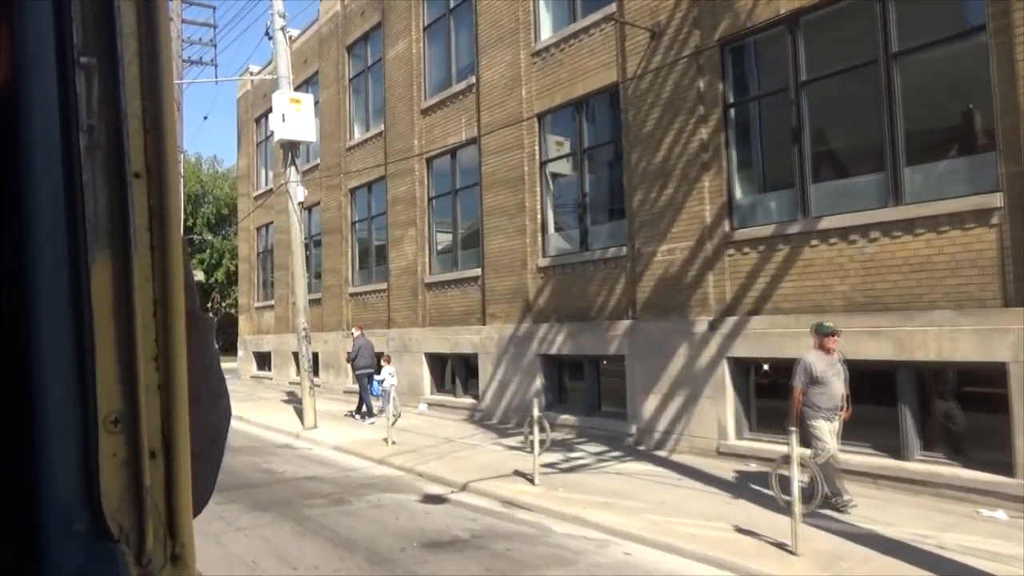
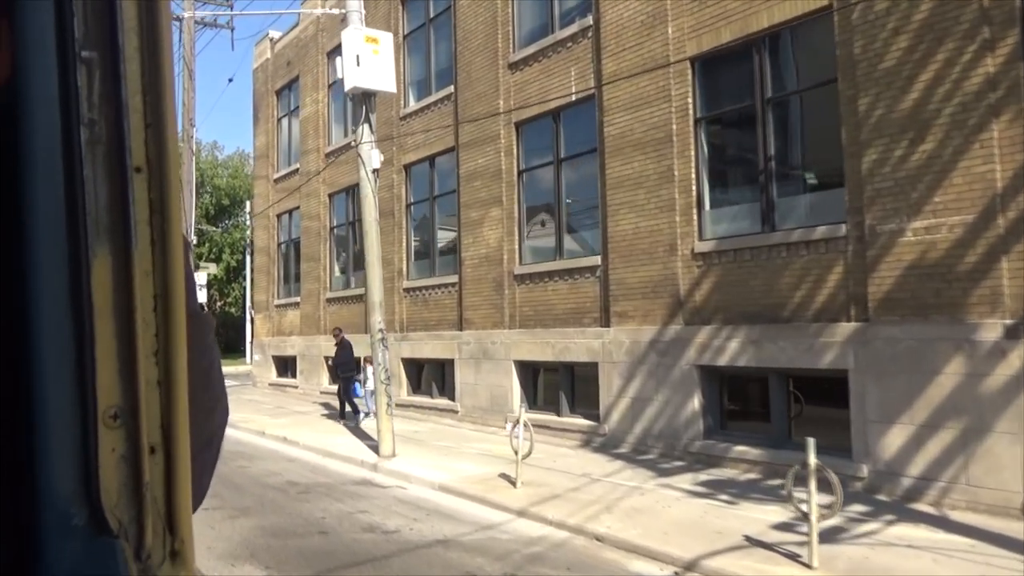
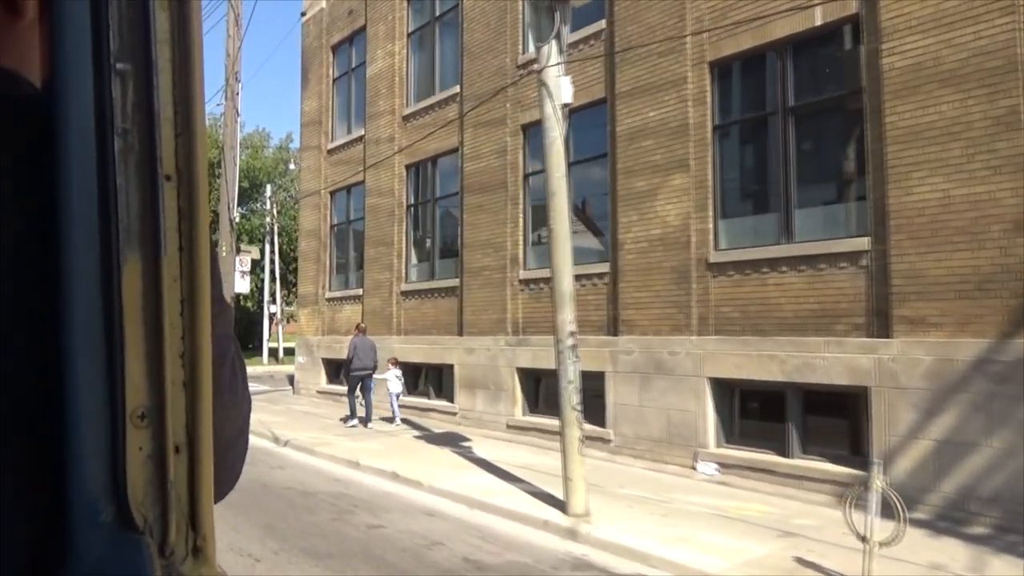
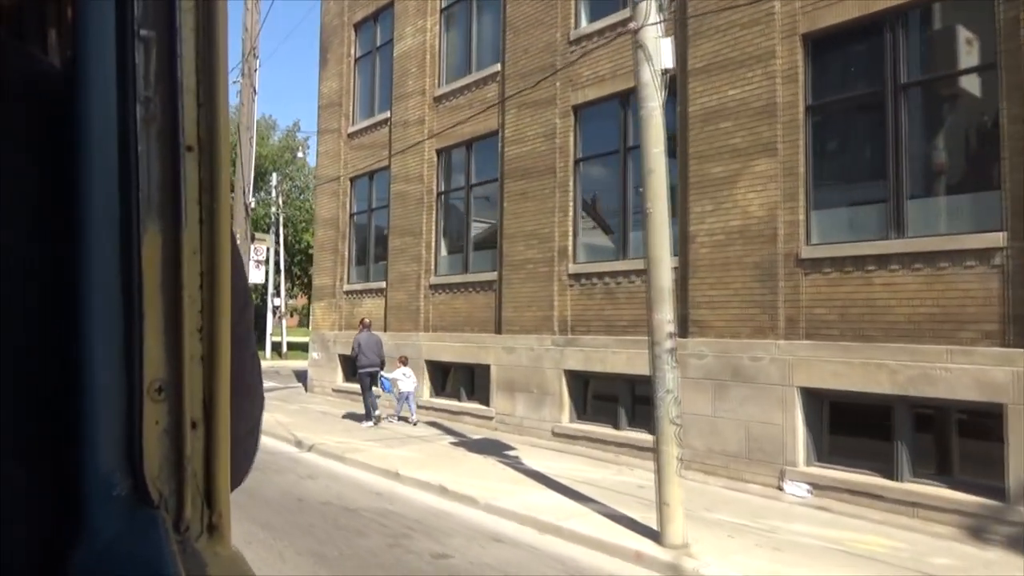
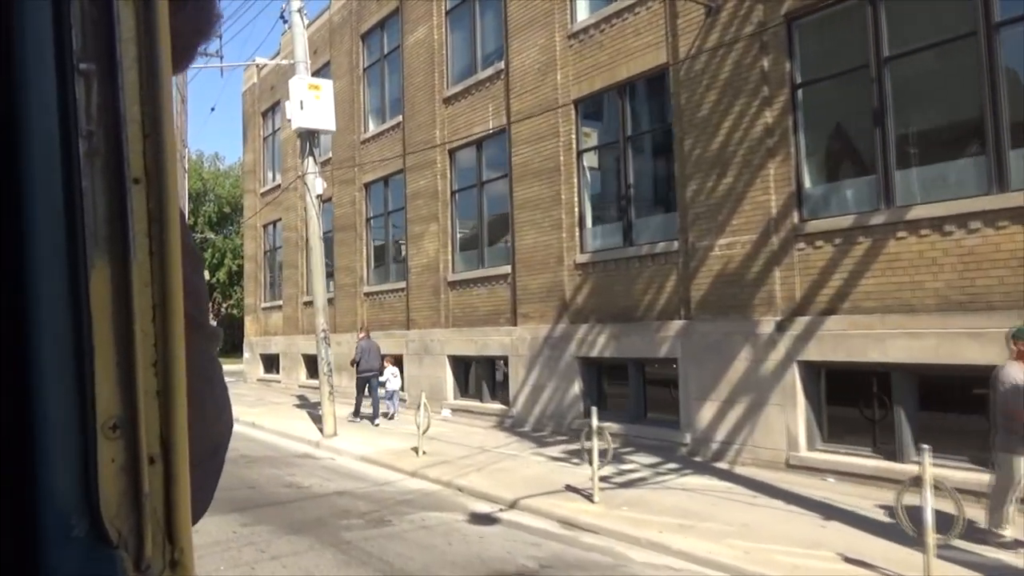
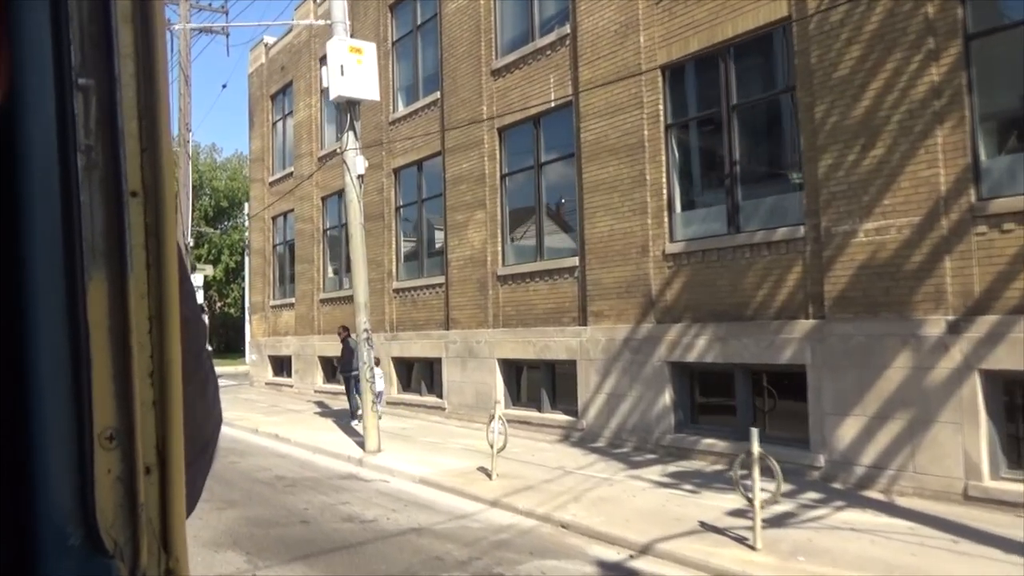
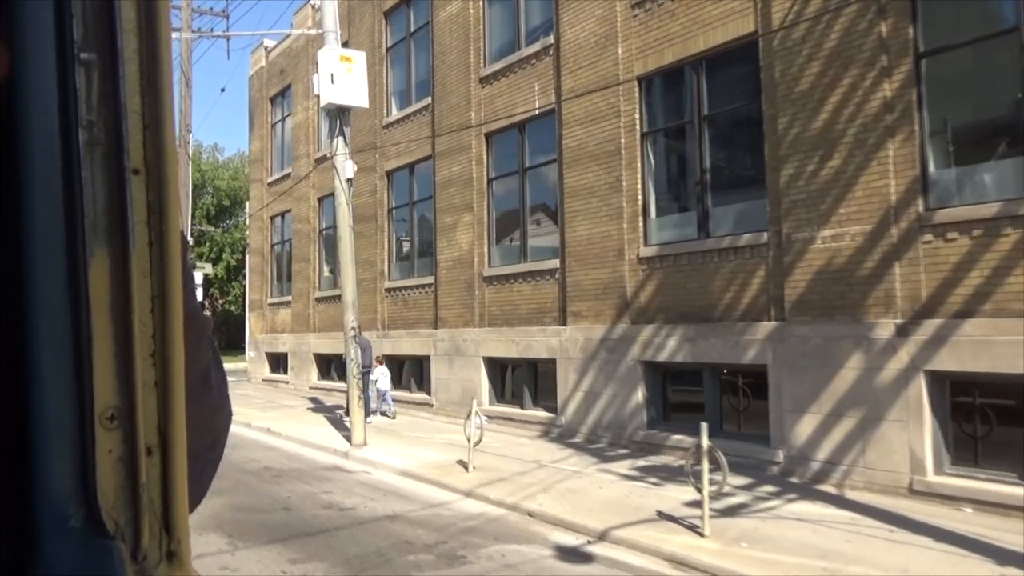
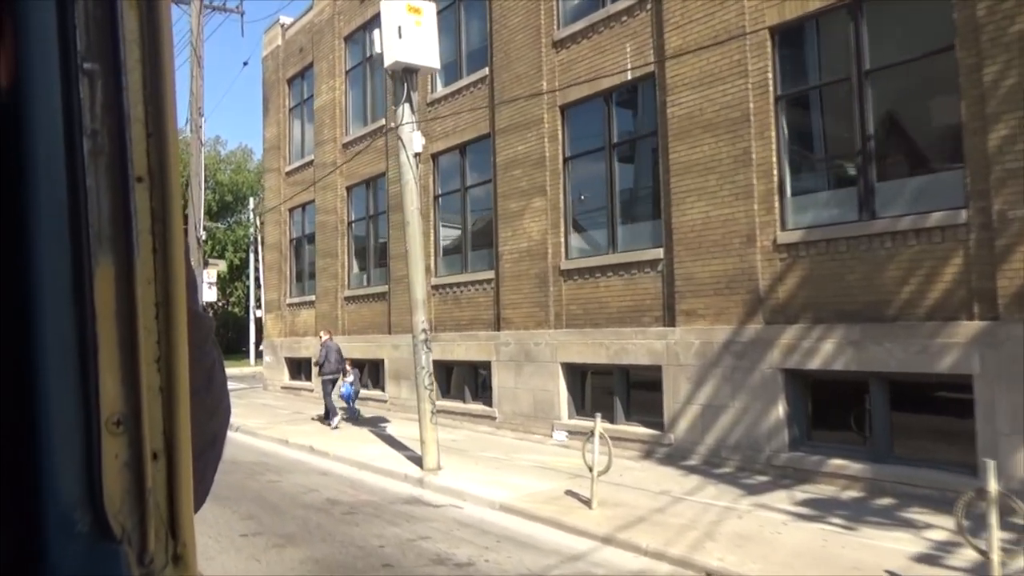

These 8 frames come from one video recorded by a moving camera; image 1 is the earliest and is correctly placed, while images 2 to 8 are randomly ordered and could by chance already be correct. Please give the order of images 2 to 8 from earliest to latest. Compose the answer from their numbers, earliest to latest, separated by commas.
5, 7, 6, 2, 8, 3, 4
